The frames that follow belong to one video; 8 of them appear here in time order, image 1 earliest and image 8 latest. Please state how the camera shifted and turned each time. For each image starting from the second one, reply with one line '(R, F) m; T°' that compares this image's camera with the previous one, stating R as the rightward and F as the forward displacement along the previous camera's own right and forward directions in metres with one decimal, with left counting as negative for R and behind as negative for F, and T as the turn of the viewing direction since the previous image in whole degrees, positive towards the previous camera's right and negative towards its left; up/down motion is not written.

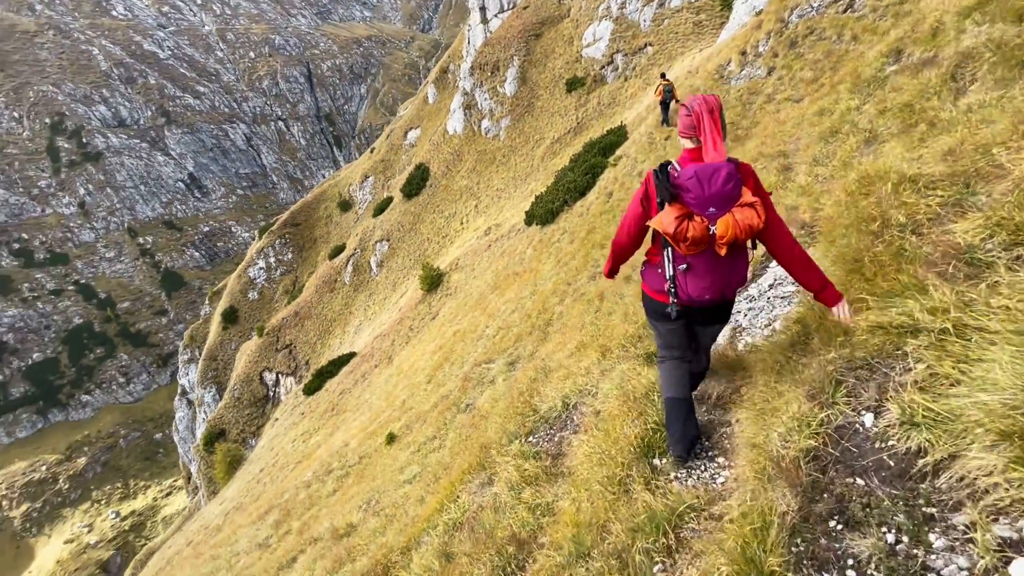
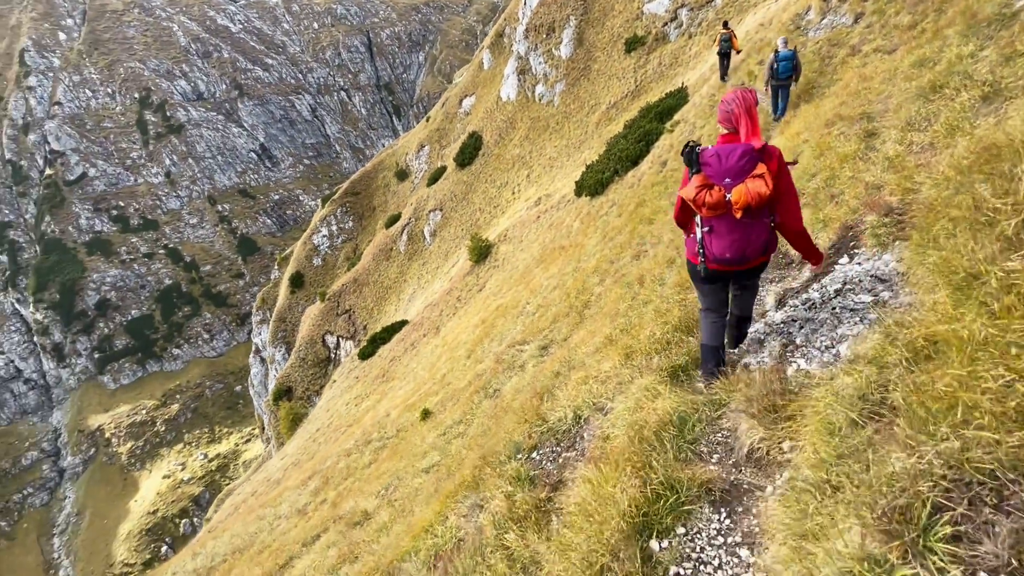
(+0.5, +0.9) m; -7°
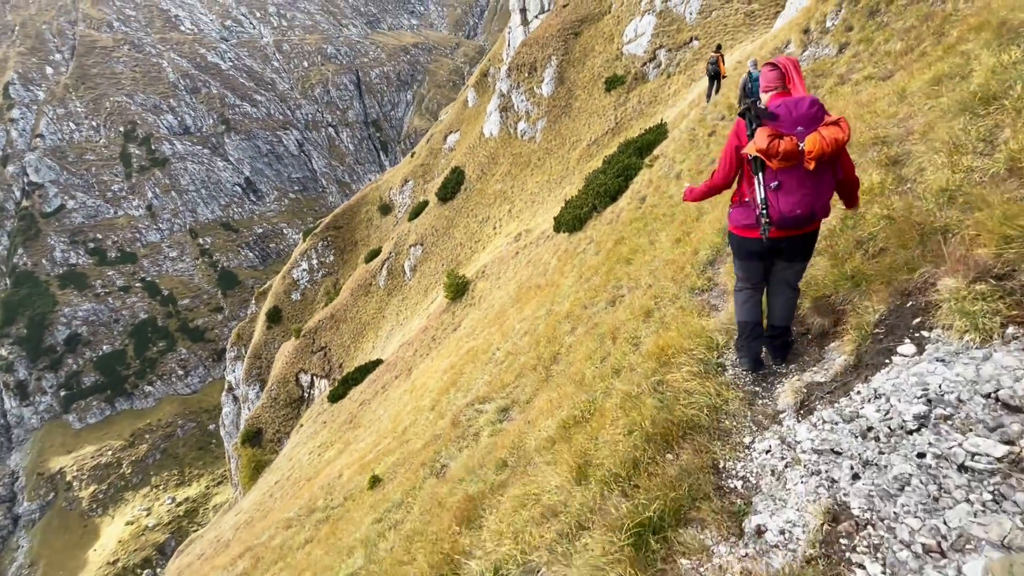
(+0.7, +1.7) m; +2°
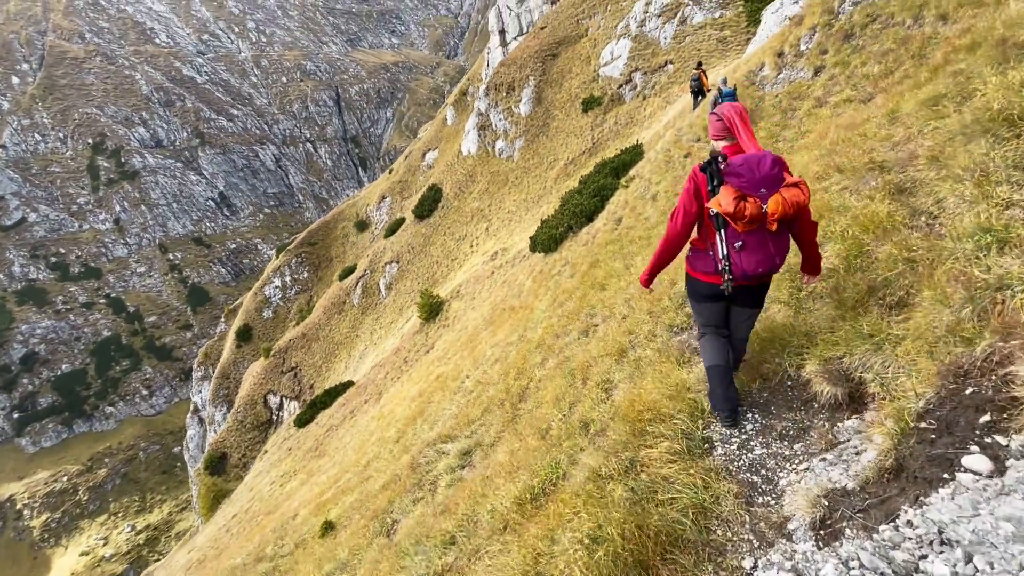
(+0.3, +0.9) m; +2°
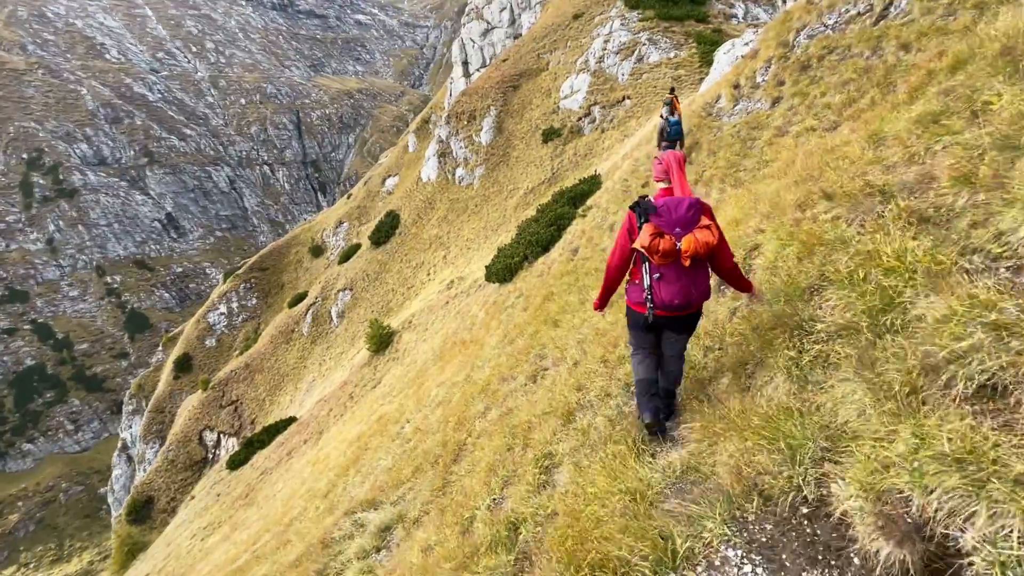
(+0.5, +1.4) m; +5°
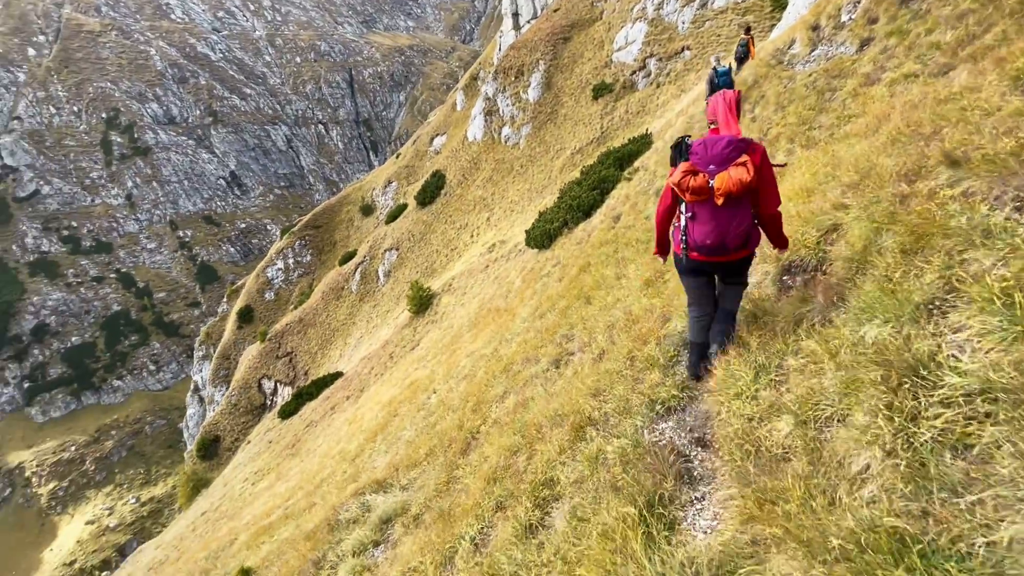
(+0.4, +1.1) m; -6°
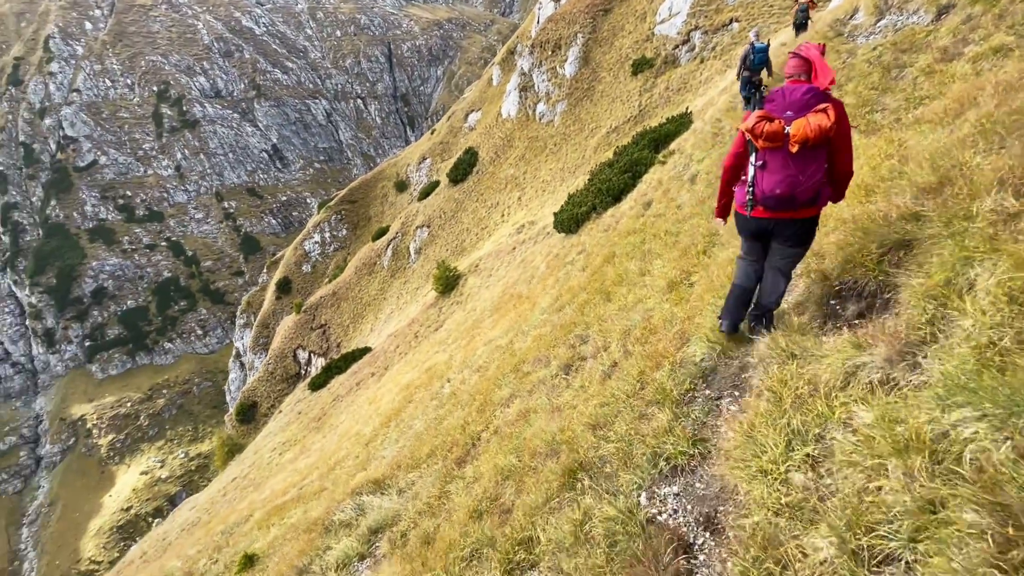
(+0.4, +0.7) m; -4°
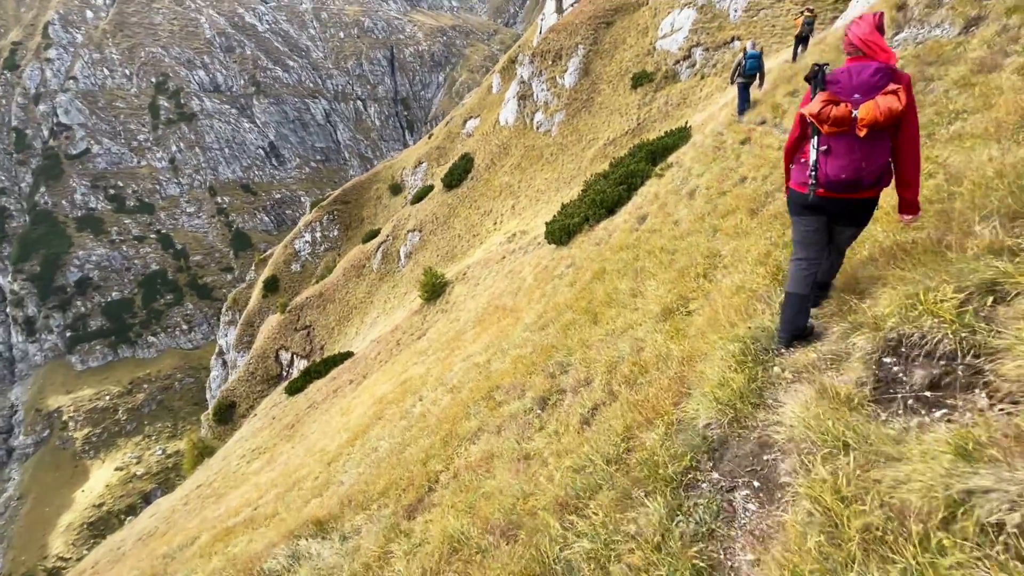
(+0.3, +1.1) m; +1°
